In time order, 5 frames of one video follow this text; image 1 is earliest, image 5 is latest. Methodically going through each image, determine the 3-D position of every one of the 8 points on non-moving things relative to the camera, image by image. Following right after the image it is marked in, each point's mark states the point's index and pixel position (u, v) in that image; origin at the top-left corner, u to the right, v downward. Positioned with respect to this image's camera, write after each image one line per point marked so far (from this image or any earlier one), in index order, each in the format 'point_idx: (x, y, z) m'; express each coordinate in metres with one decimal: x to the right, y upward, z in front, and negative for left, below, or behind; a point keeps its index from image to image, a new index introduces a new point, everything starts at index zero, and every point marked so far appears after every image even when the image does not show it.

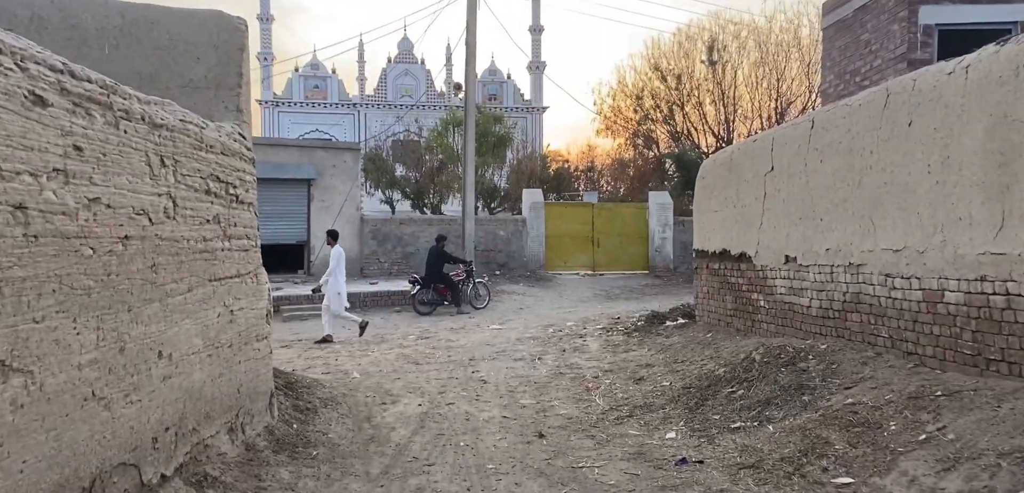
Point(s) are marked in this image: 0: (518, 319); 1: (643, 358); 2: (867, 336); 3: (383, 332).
0: (+0.1, -1.3, +13.2) m
1: (+1.4, -1.2, +8.1) m
2: (+2.6, -0.7, +5.5) m
3: (-2.2, -1.4, +12.3) m
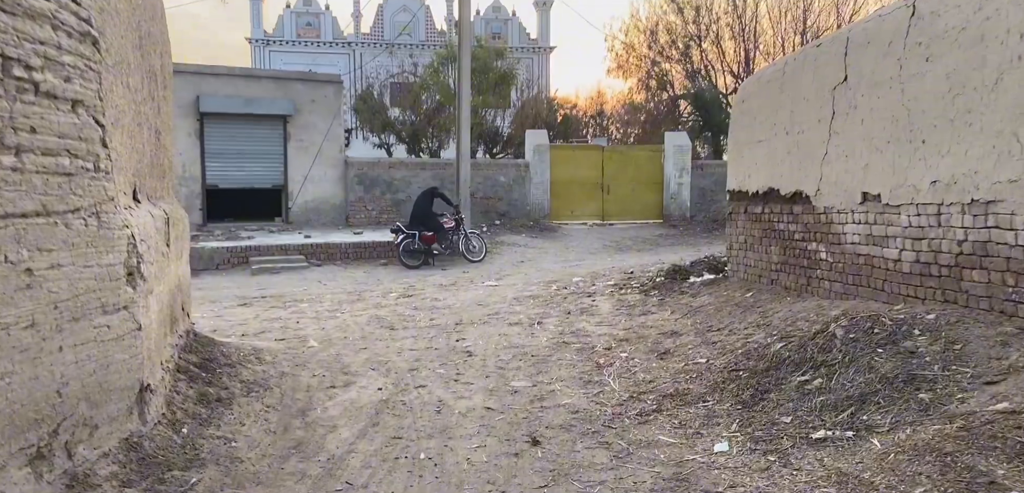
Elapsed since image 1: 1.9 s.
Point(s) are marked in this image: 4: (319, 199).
0: (+0.1, -0.4, +11.6) m
1: (+1.4, -0.7, +6.5) m
2: (+2.5, -0.3, +3.9) m
3: (-2.2, -0.6, +10.8) m
4: (-4.0, +1.0, +15.7) m
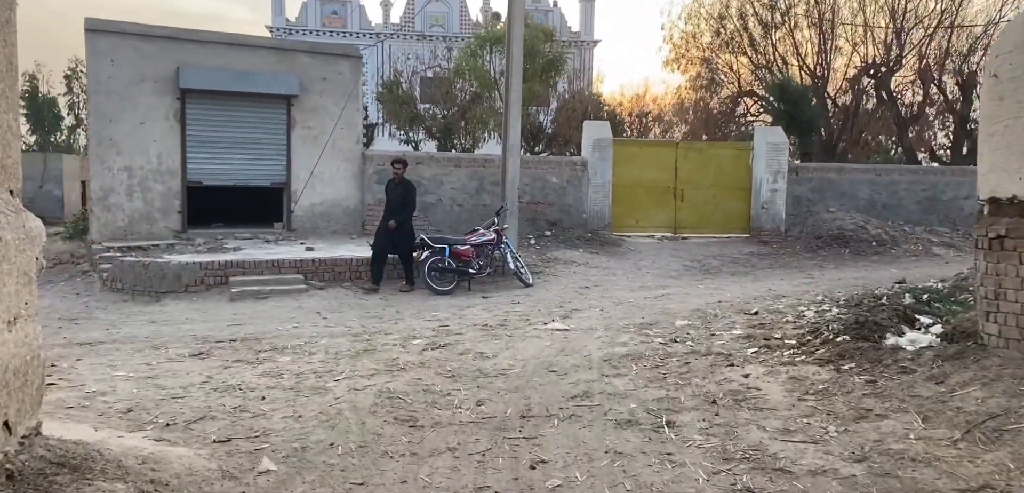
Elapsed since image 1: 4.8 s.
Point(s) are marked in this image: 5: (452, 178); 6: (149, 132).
0: (+0.9, -0.7, +8.4) m
1: (+2.0, -0.9, +3.3) m
2: (+3.0, -0.6, +0.6) m
3: (-1.4, -0.8, +7.7) m
4: (-3.1, +0.8, +12.7) m
5: (-1.1, +1.2, +13.1) m
6: (-5.5, +1.7, +11.5) m
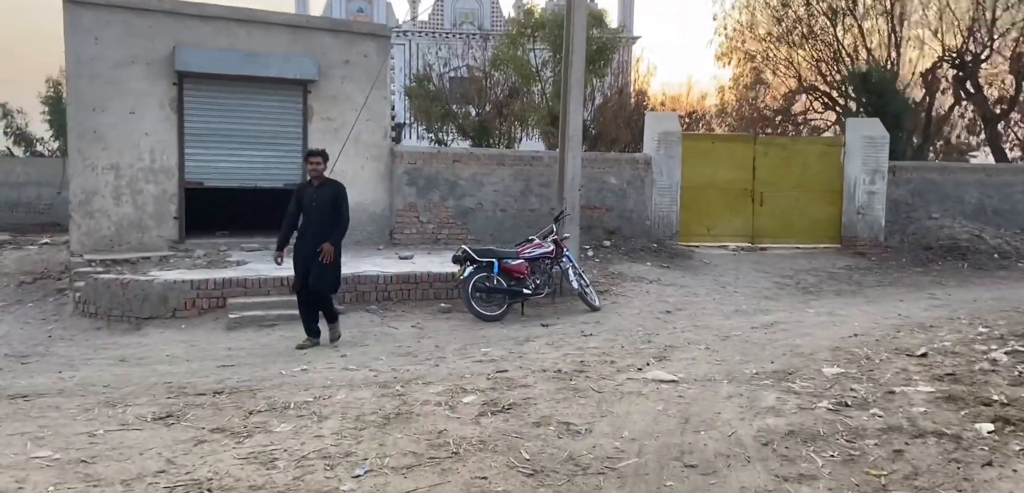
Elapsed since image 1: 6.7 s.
0: (+1.5, -0.8, +6.4) m
1: (+2.4, -1.0, +1.3) m
2: (+3.4, -0.6, -1.4) m
3: (-0.8, -1.0, +5.8) m
4: (-2.3, +0.6, +10.8) m
5: (-0.3, +1.0, +11.2) m
6: (-4.8, +1.6, +9.7) m
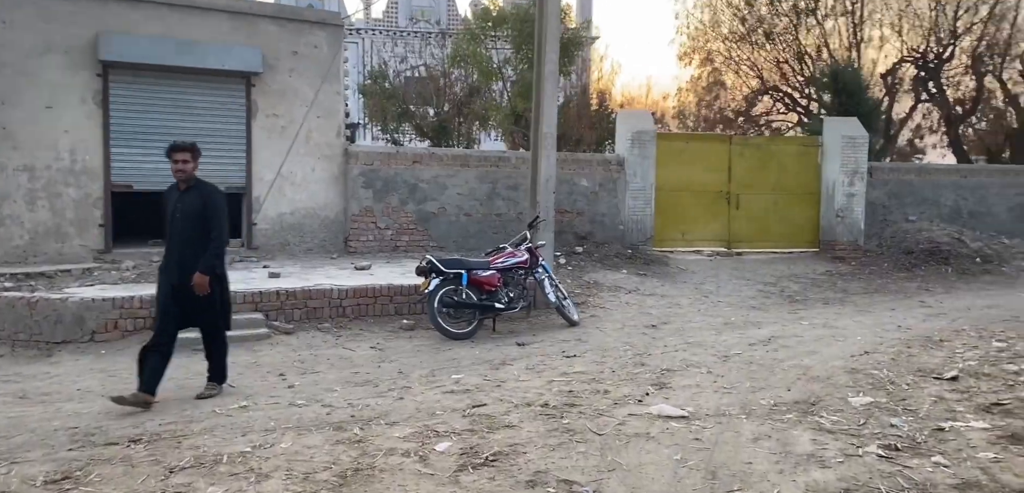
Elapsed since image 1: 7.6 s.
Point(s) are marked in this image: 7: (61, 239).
0: (+1.3, -0.9, +5.7) m
1: (+2.5, -1.1, +0.6) m
2: (+3.7, -0.7, -2.0) m
3: (-1.0, -1.1, +4.9) m
4: (-2.7, +0.5, +9.8) m
5: (-0.7, +0.9, +10.3) m
6: (-5.2, +1.4, +8.6) m
7: (-5.2, +0.1, +8.7) m
